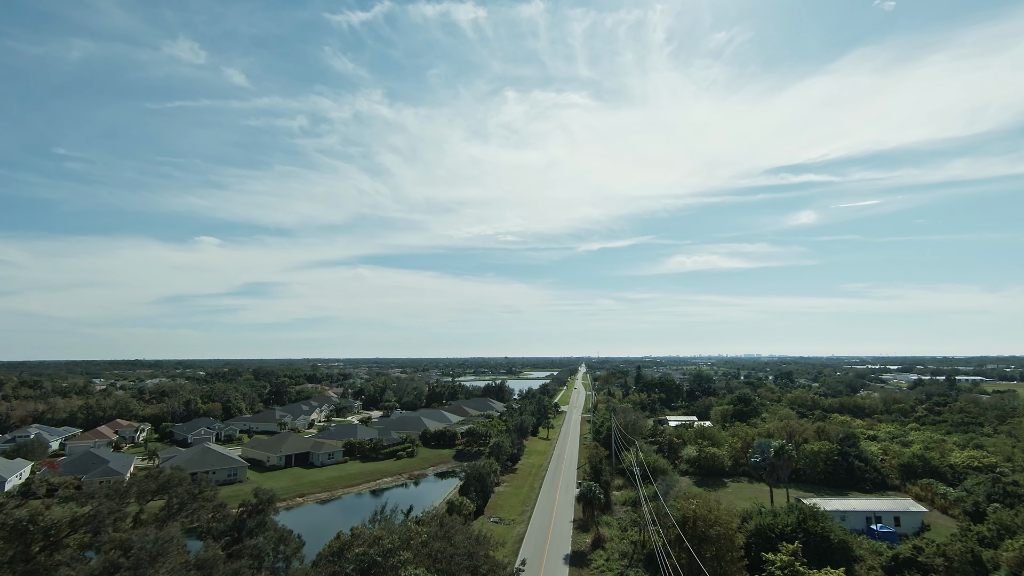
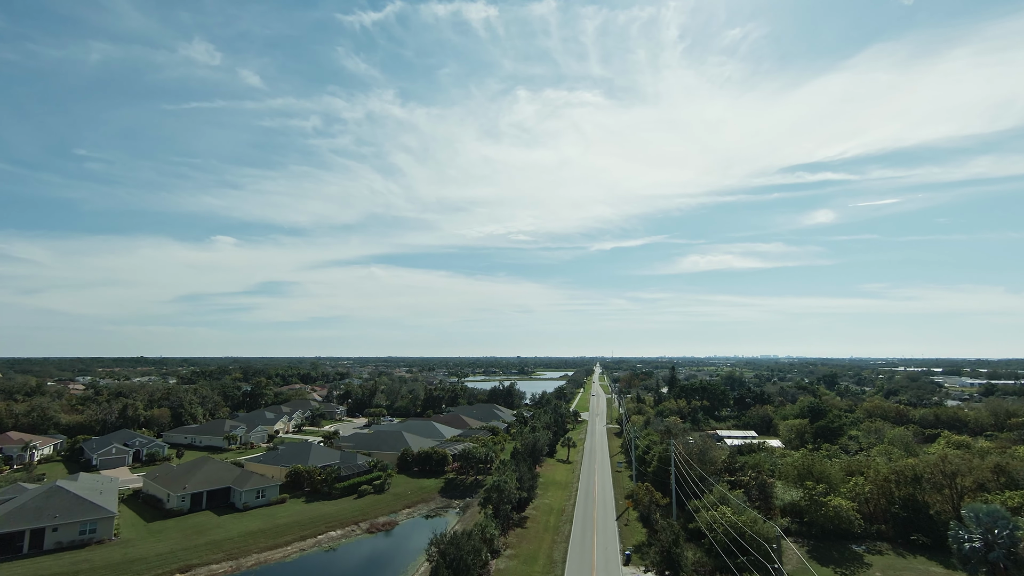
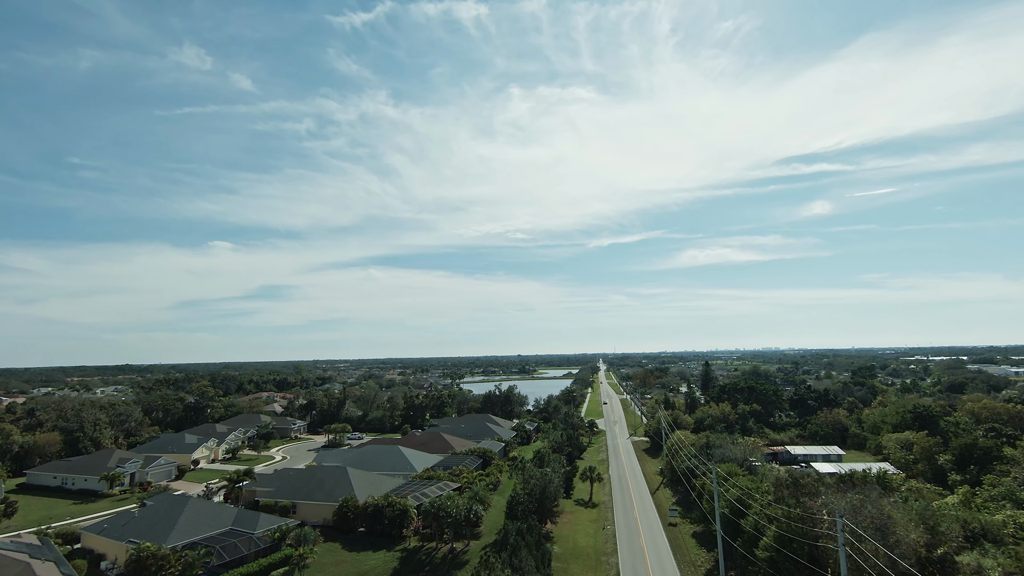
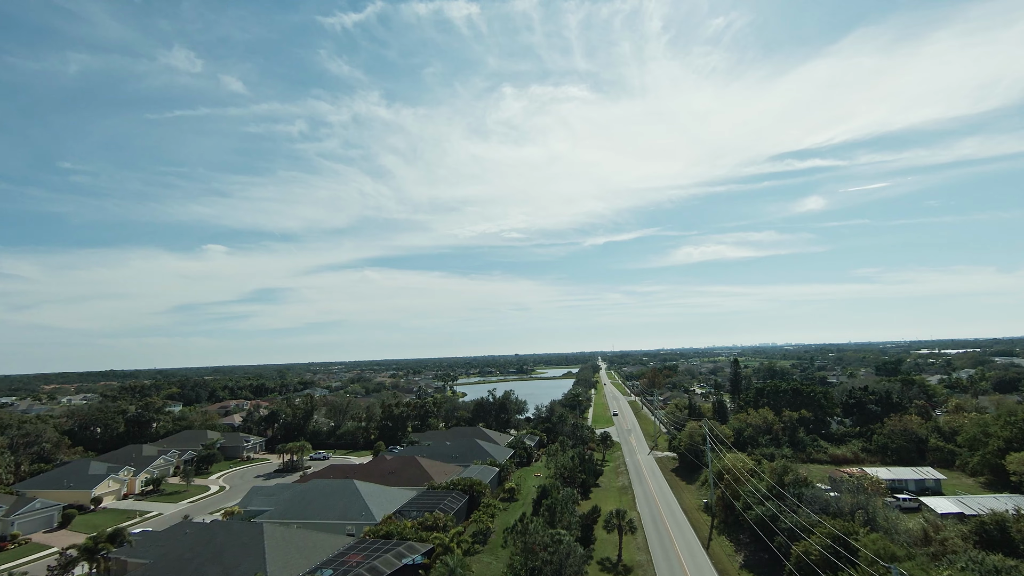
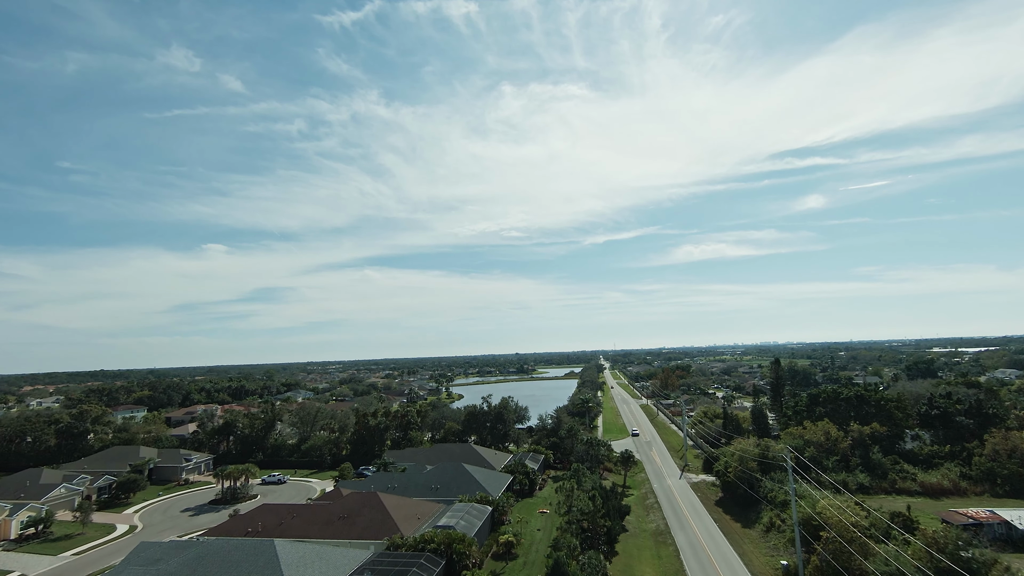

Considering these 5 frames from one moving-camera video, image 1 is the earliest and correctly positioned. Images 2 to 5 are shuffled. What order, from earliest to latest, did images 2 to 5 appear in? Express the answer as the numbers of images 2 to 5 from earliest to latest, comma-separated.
2, 3, 4, 5
